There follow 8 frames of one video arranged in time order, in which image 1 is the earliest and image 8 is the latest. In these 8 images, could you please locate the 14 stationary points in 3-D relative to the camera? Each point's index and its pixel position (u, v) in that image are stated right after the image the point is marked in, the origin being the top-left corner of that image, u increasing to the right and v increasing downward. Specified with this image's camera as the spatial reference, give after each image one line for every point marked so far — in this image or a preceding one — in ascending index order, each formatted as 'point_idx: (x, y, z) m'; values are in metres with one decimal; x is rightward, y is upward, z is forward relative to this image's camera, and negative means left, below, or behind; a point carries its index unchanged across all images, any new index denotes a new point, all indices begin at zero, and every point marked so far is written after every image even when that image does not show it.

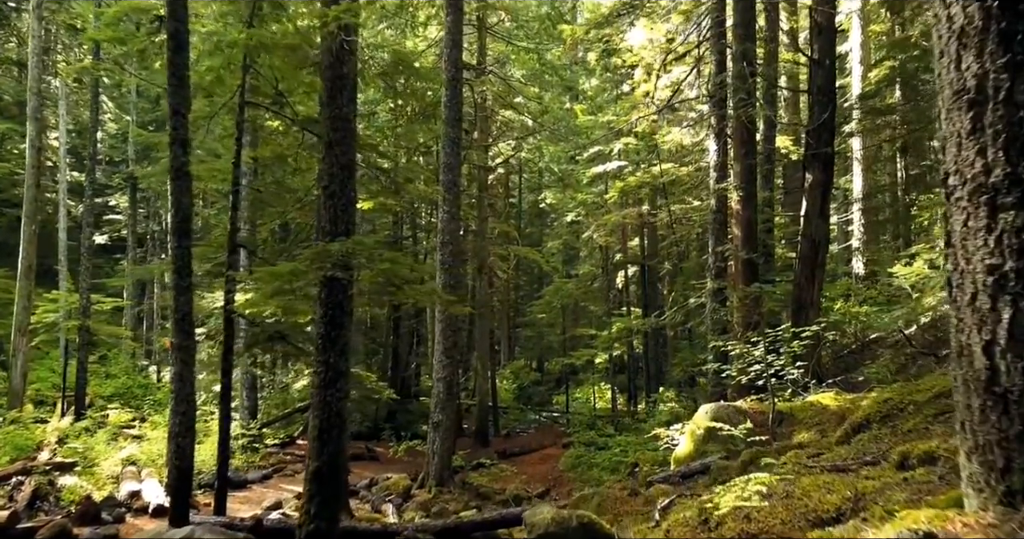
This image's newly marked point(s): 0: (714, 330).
0: (+3.5, -1.0, +12.6) m
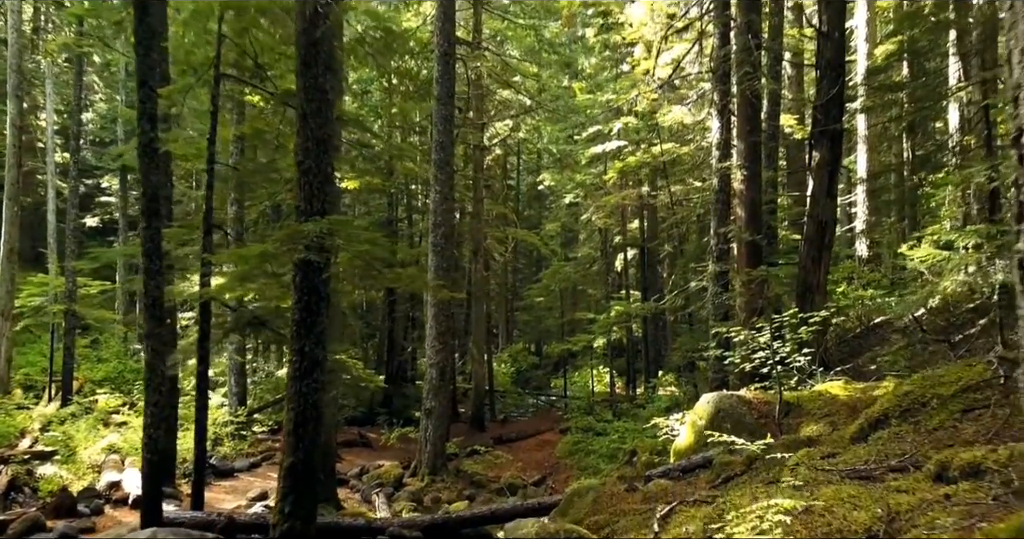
0: (+3.4, -0.8, +12.2) m
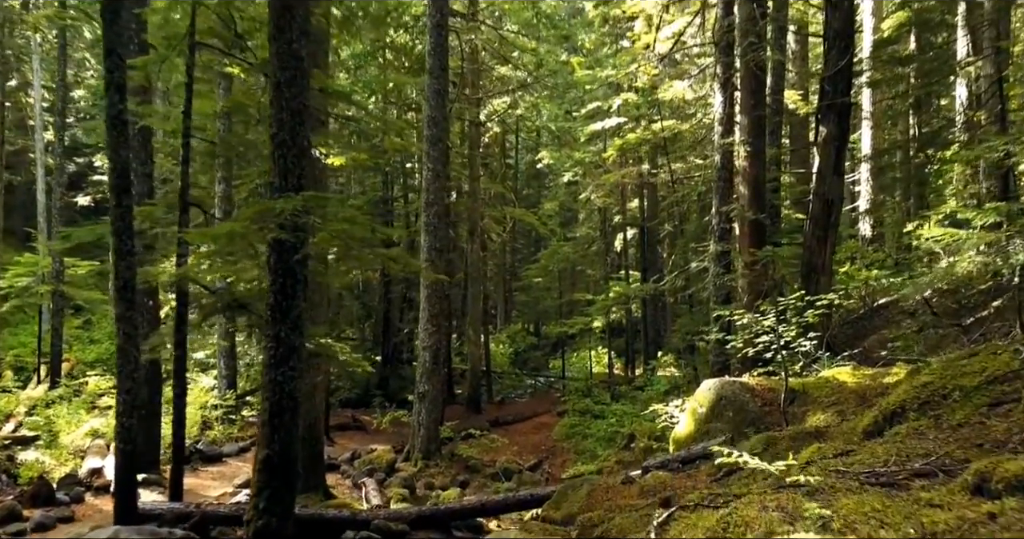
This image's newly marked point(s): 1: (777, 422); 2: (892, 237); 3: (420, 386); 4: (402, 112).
0: (+3.3, -0.4, +11.8) m
1: (+2.5, -1.5, +7.0) m
2: (+9.5, +0.8, +18.3) m
3: (-1.7, -2.1, +13.3) m
4: (-2.8, +4.1, +18.9) m
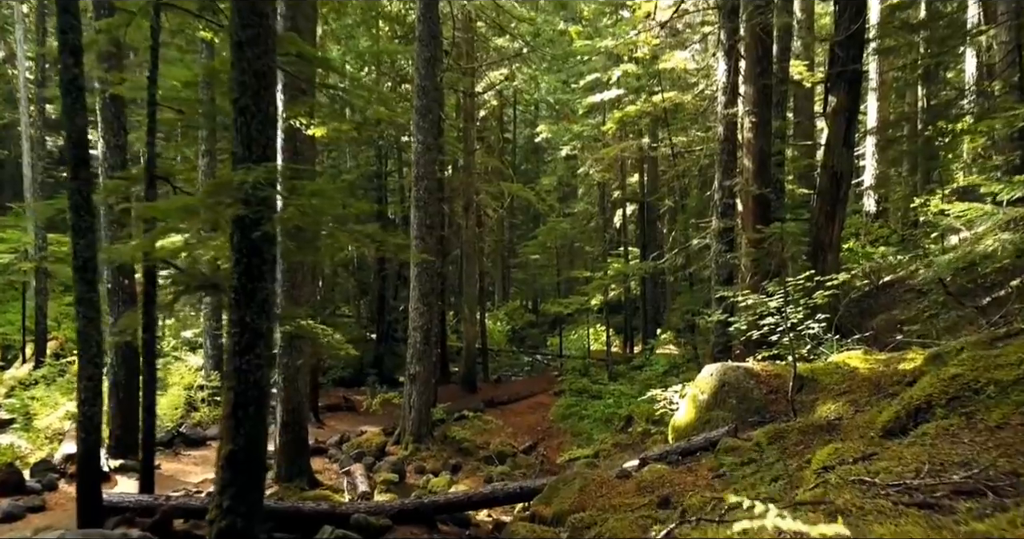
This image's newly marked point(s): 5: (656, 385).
0: (+3.2, -0.1, +11.3) m
1: (+2.4, -1.3, +6.6) m
2: (+9.4, +1.4, +17.7) m
3: (-1.8, -1.7, +12.9) m
4: (-3.0, +4.7, +18.2) m
5: (+2.9, -2.4, +15.0) m
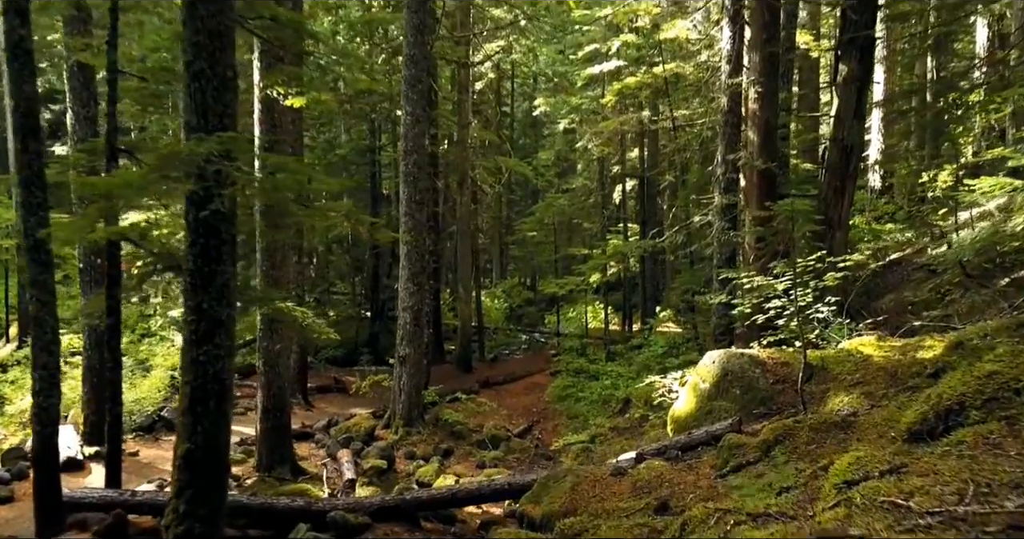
0: (+3.1, +0.2, +10.8) m
1: (+2.3, -1.1, +6.1) m
2: (+9.3, +1.9, +17.2) m
3: (-1.9, -1.3, +12.4) m
4: (-3.1, +5.2, +17.6) m
5: (+2.8, -1.9, +14.6) m
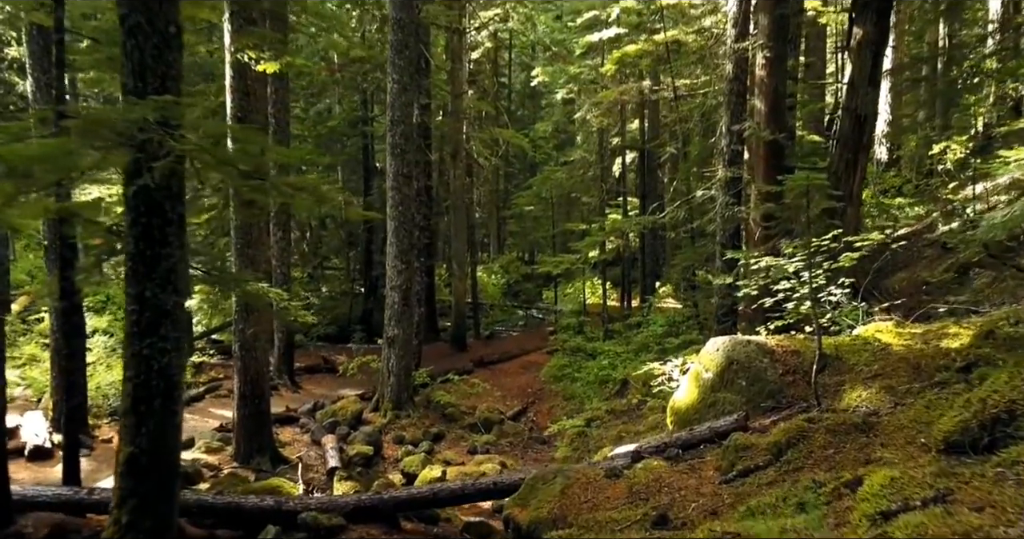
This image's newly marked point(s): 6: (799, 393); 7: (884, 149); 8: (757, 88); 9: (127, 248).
0: (+3.0, +0.6, +10.2) m
1: (+2.2, -1.0, +5.6) m
2: (+9.2, +2.5, +16.6) m
3: (-2.0, -1.0, +11.9) m
4: (-3.2, +5.8, +16.8) m
5: (+2.7, -1.5, +14.1) m
6: (+2.2, -1.0, +5.6) m
7: (+8.9, +2.8, +17.2) m
8: (+3.2, +2.4, +9.7) m
9: (-2.3, +0.1, +4.4) m
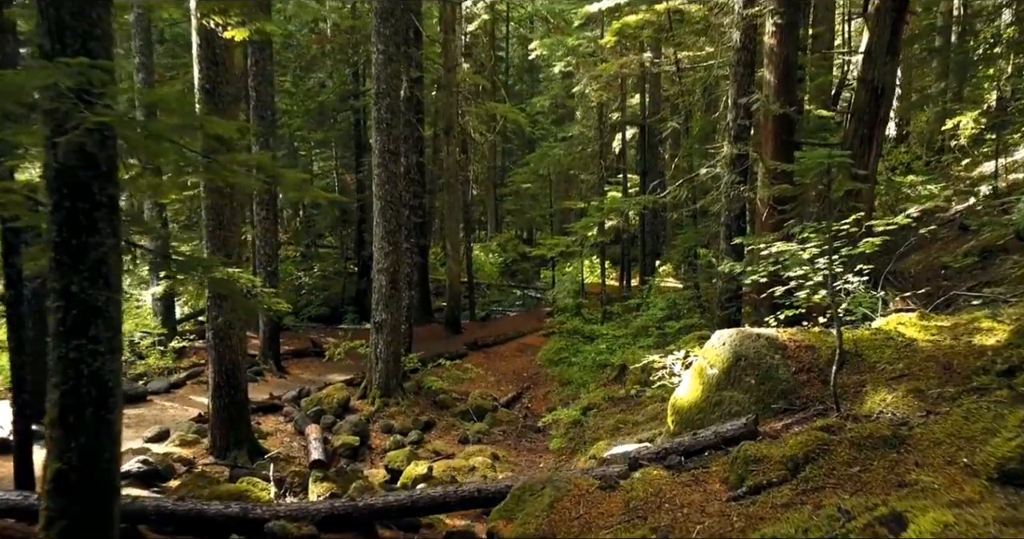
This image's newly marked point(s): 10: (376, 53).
0: (+2.9, +0.8, +9.6) m
1: (+2.1, -0.9, +5.1) m
2: (+9.1, +2.9, +15.9) m
3: (-2.1, -0.7, +11.4) m
4: (-3.3, +6.2, +16.1) m
5: (+2.6, -1.1, +13.6) m
6: (+2.1, -0.9, +5.1) m
7: (+8.8, +3.3, +16.6) m
8: (+3.1, +2.6, +9.1) m
9: (-2.4, +0.2, +3.8) m
10: (-2.0, +3.2, +10.9) m
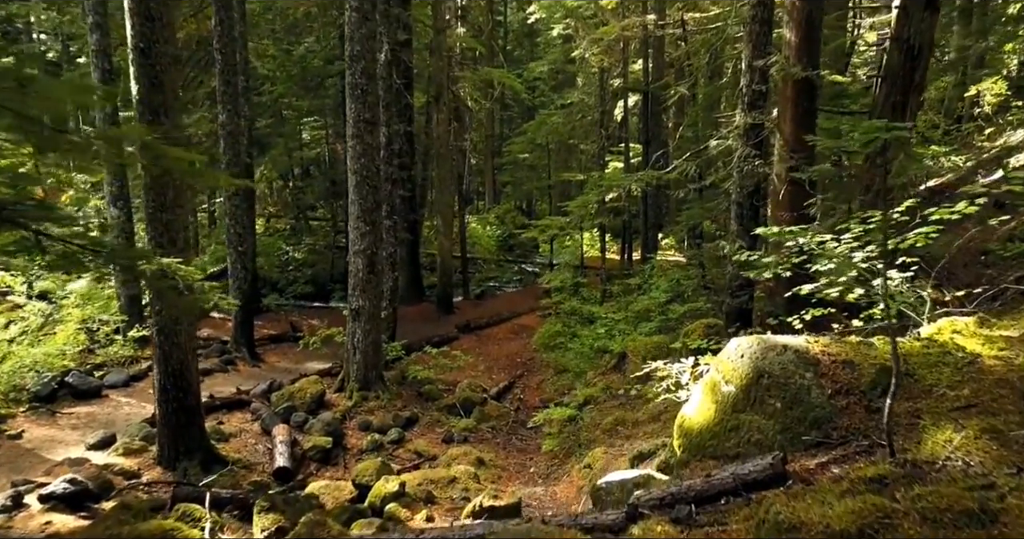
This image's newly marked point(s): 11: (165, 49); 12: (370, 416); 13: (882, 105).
0: (+2.7, +1.0, +8.6) m
1: (+2.0, -0.9, +4.1) m
2: (+8.9, +3.3, +14.8) m
3: (-2.3, -0.4, +10.4) m
4: (-3.4, +6.7, +14.8) m
5: (+2.5, -0.8, +12.6) m
6: (+1.9, -0.9, +4.1) m
7: (+8.6, +3.8, +15.4) m
8: (+3.0, +2.8, +8.0) m
9: (-2.6, +0.1, +2.8) m
10: (-2.2, +3.5, +9.8) m
11: (-3.3, +2.1, +7.0) m
12: (-1.9, -2.0, +9.9) m
13: (+3.8, +1.7, +7.4) m
